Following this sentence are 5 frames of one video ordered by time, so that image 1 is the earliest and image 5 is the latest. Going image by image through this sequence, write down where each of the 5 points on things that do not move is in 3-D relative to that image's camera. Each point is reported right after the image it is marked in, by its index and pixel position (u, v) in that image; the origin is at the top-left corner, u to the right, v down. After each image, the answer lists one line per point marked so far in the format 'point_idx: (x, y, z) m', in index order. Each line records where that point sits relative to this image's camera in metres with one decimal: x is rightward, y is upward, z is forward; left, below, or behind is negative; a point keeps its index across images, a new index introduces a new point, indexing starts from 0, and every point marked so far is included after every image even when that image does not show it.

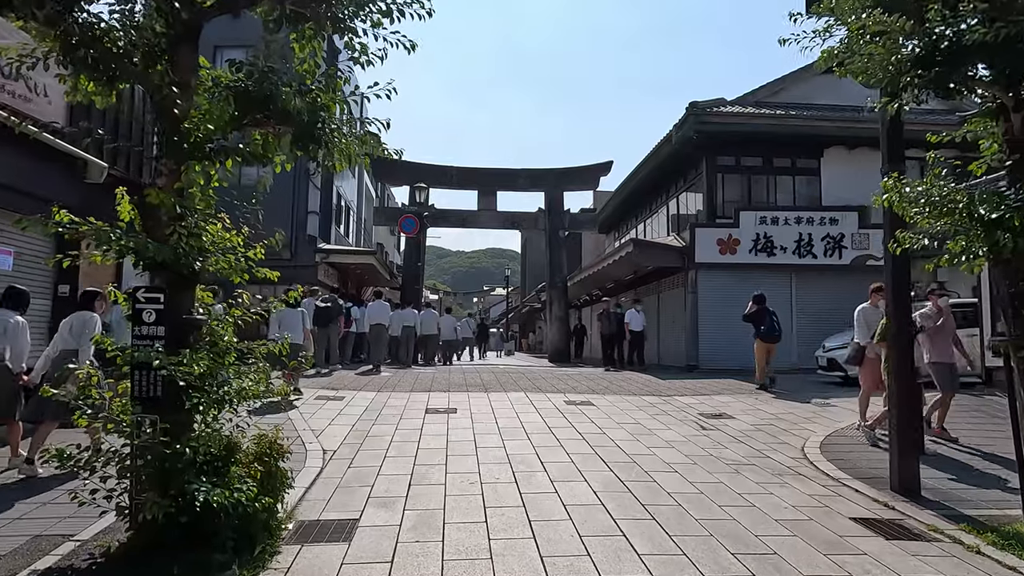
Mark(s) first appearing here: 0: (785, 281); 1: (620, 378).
0: (+6.8, +0.2, +16.7) m
1: (+2.1, -1.8, +13.0) m
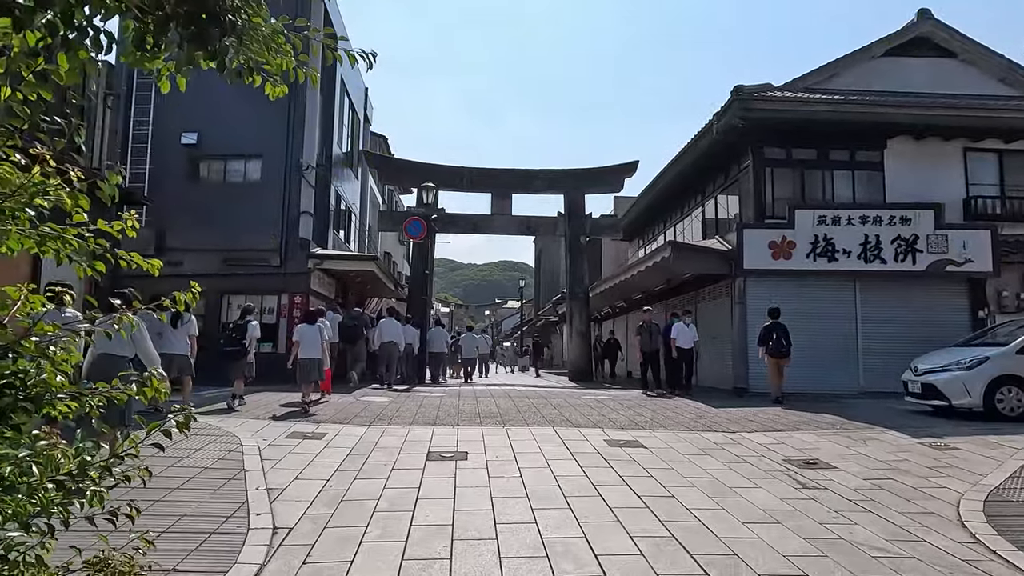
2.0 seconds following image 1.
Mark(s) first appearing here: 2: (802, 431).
0: (+7.2, -0.1, +14.4) m
1: (+2.4, -2.0, +10.7) m
2: (+3.8, -1.9, +8.8) m
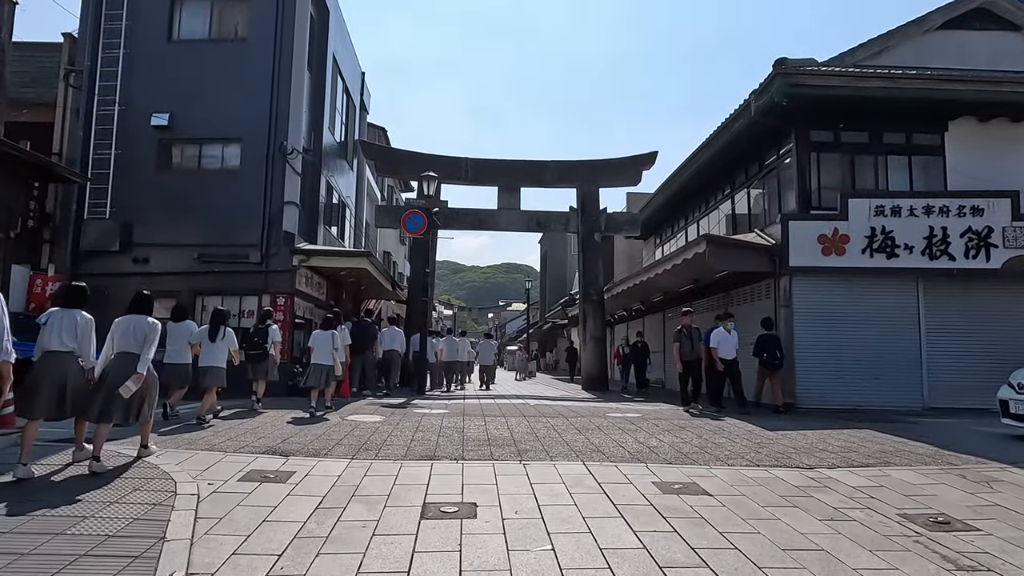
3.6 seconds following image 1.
0: (+7.5, -0.1, +12.6) m
1: (+2.7, -1.9, +8.9) m
2: (+4.0, -1.9, +7.0) m
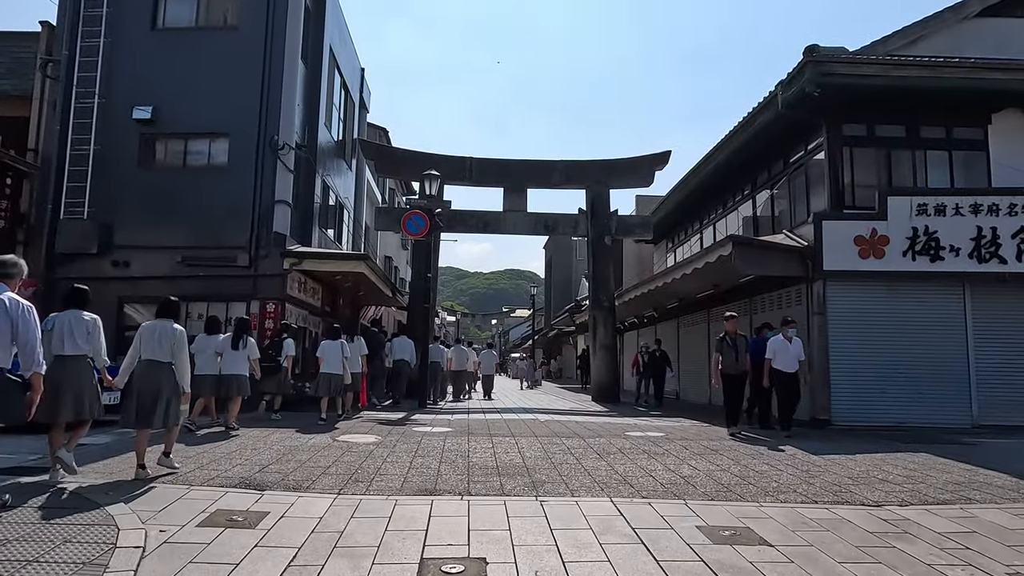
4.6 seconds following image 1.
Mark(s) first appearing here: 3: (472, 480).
0: (+7.6, -0.2, +11.5) m
1: (+2.8, -2.0, +7.8) m
2: (+4.2, -1.9, +5.9) m
3: (-0.4, -1.9, +6.5) m
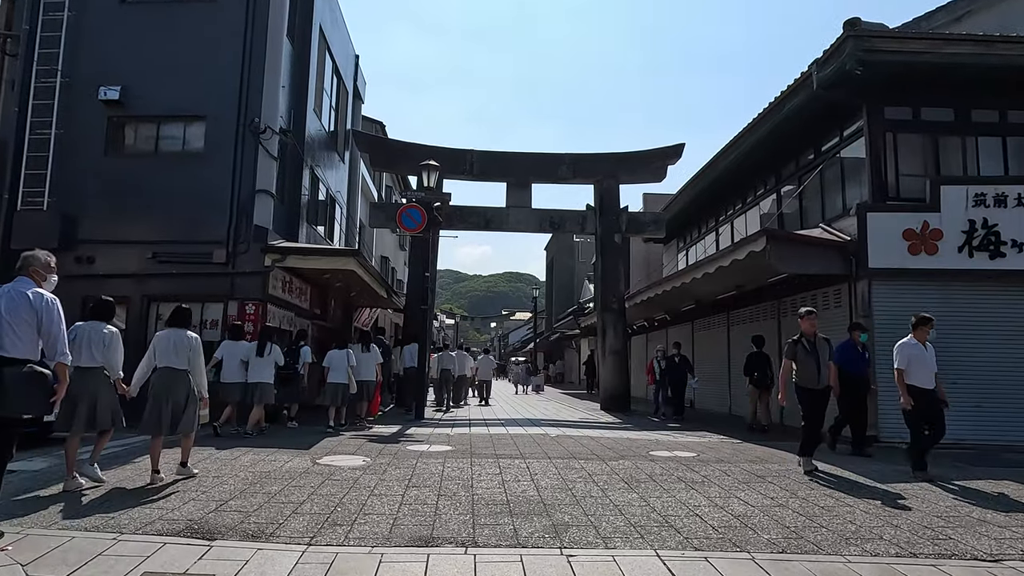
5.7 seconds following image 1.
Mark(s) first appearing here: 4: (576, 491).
0: (+7.7, -0.2, +10.2) m
1: (+2.9, -2.0, +6.6) m
2: (+4.3, -1.9, +4.6) m
3: (-0.3, -1.8, +5.3) m
4: (+0.6, -1.9, +6.3) m
